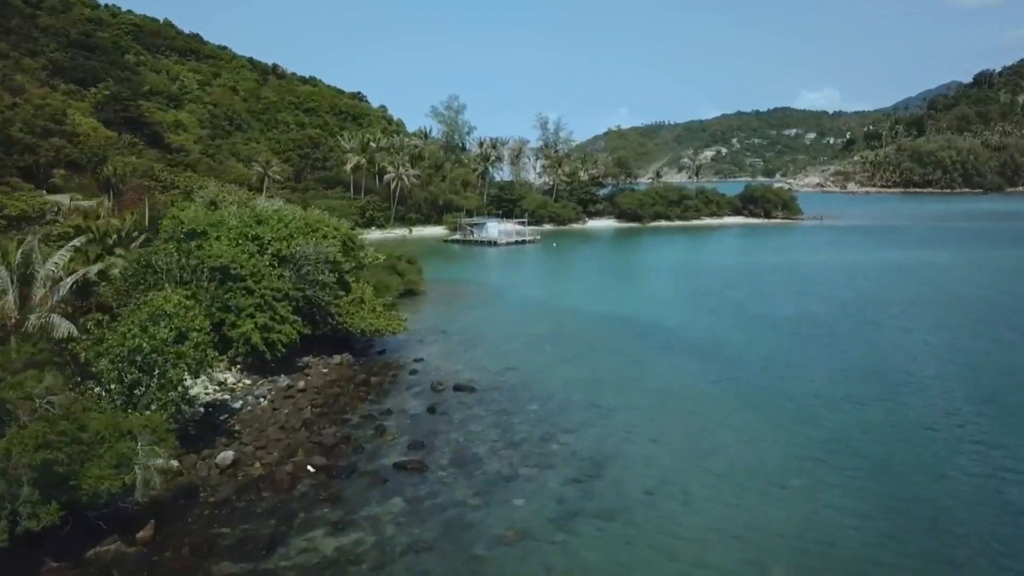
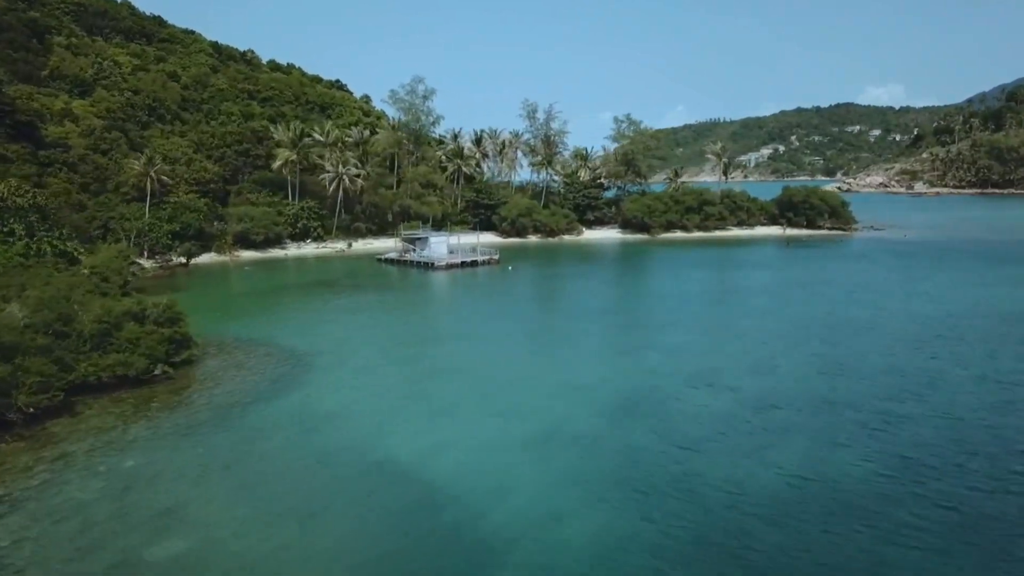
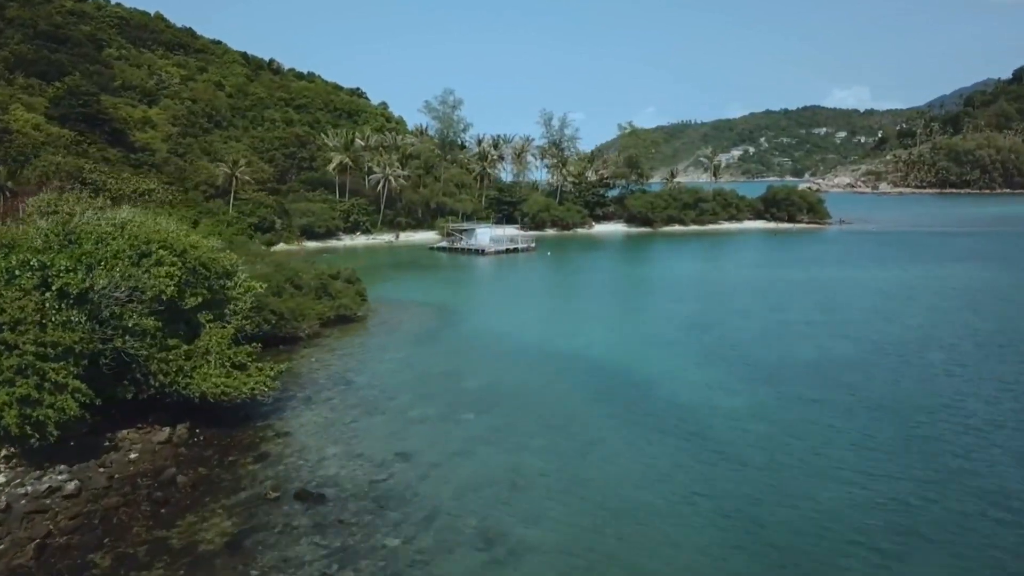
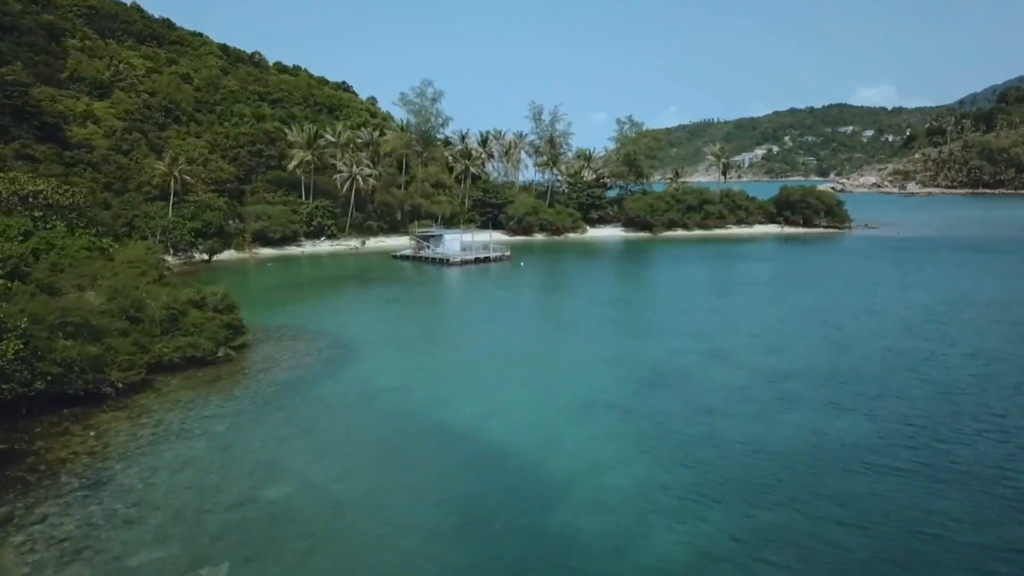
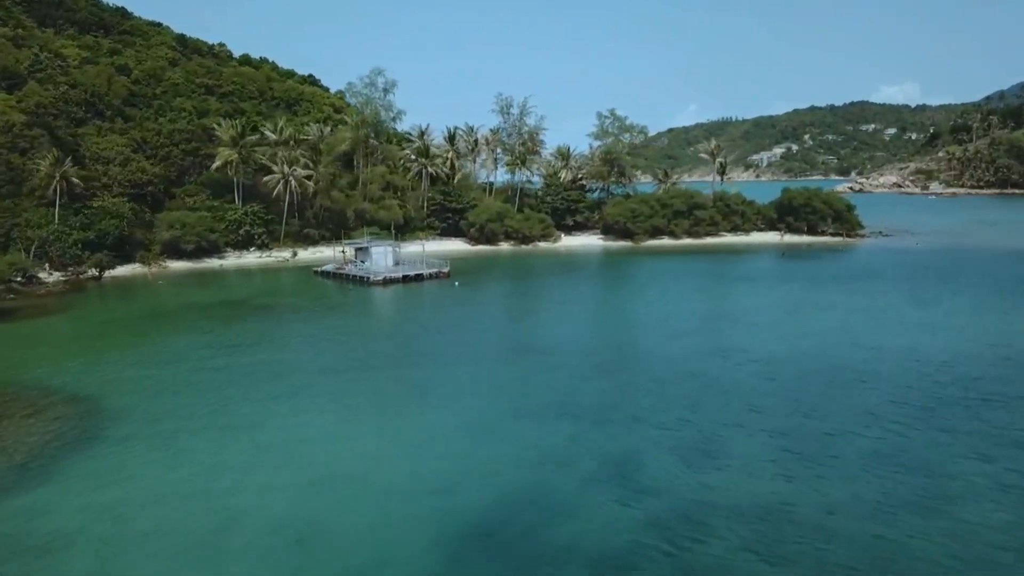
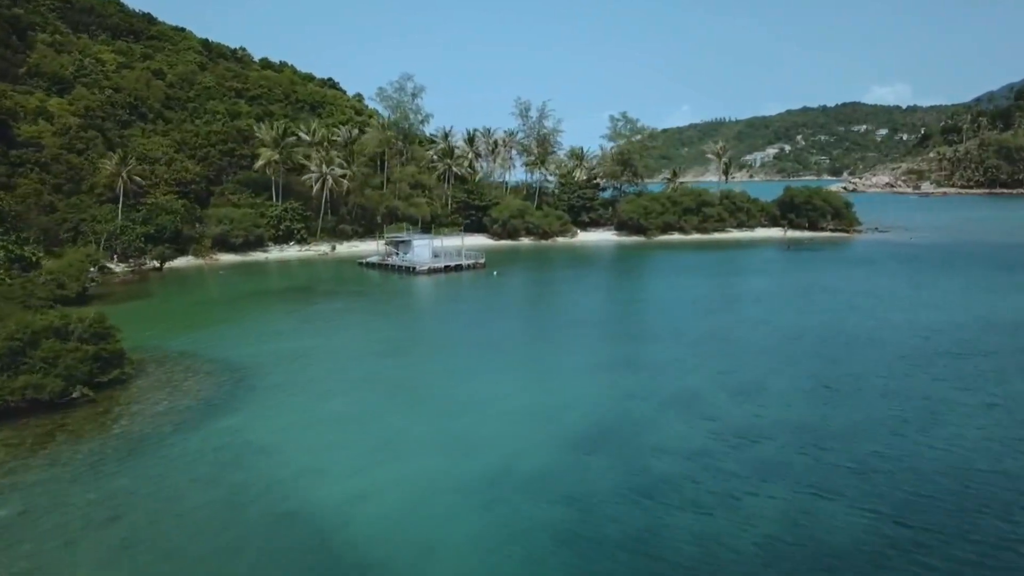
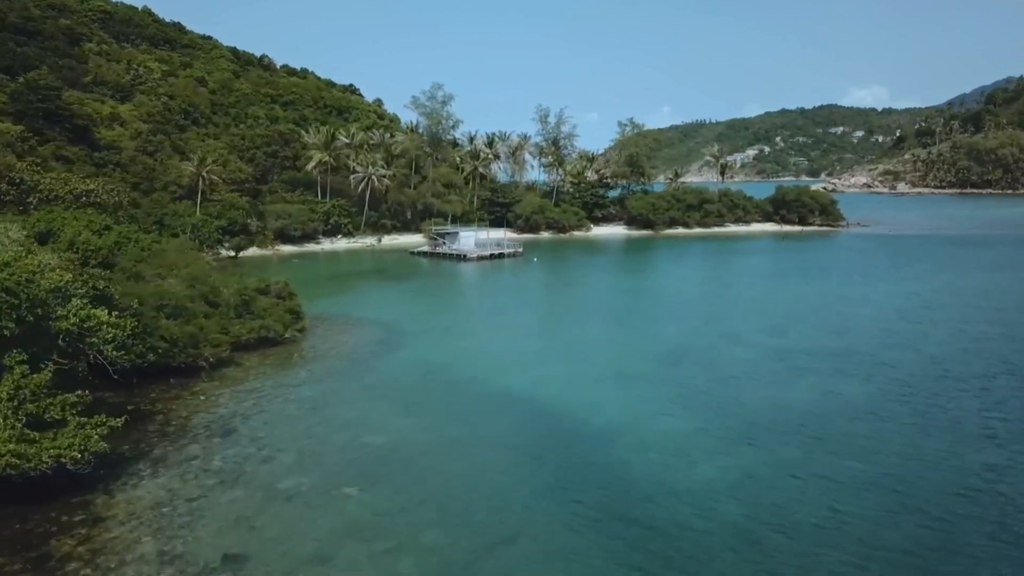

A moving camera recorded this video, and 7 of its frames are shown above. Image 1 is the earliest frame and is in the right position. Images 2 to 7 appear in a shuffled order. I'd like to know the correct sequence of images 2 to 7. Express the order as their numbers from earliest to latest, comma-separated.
3, 7, 4, 2, 6, 5
